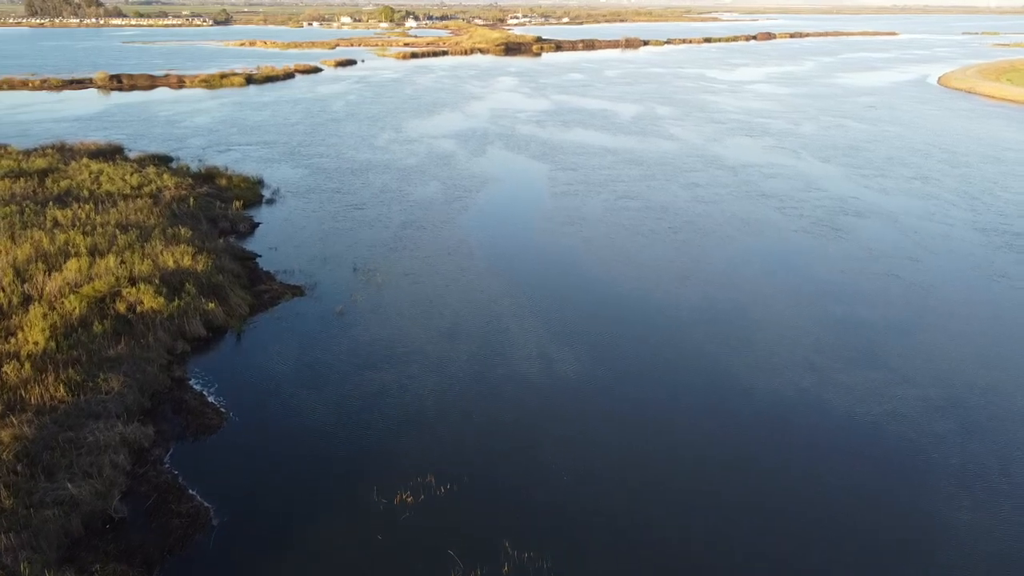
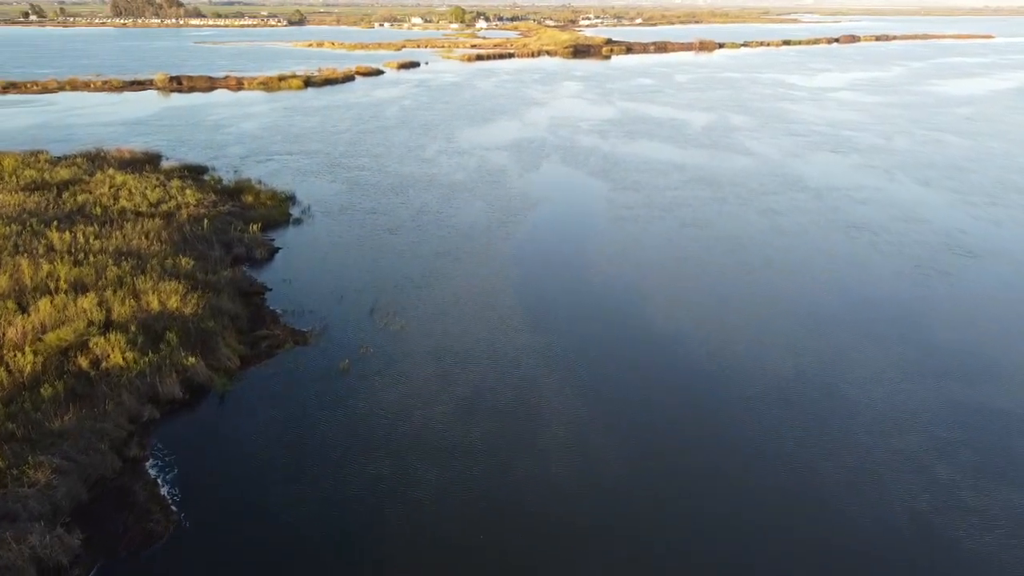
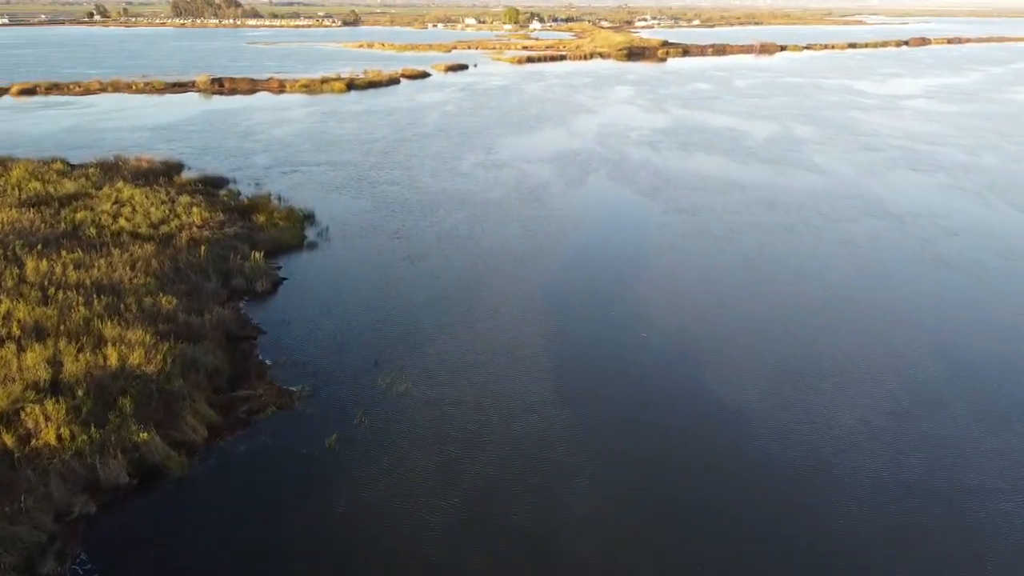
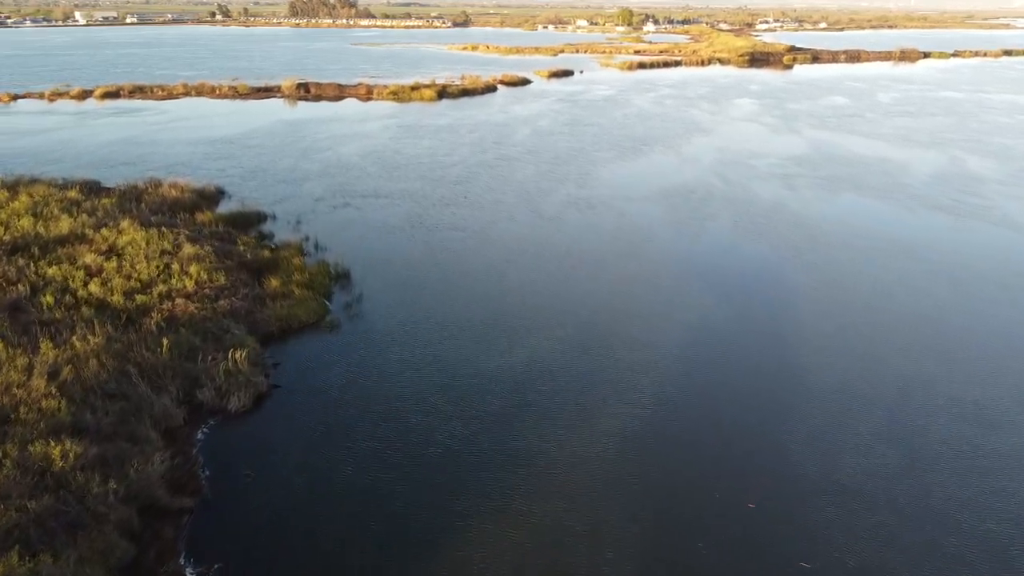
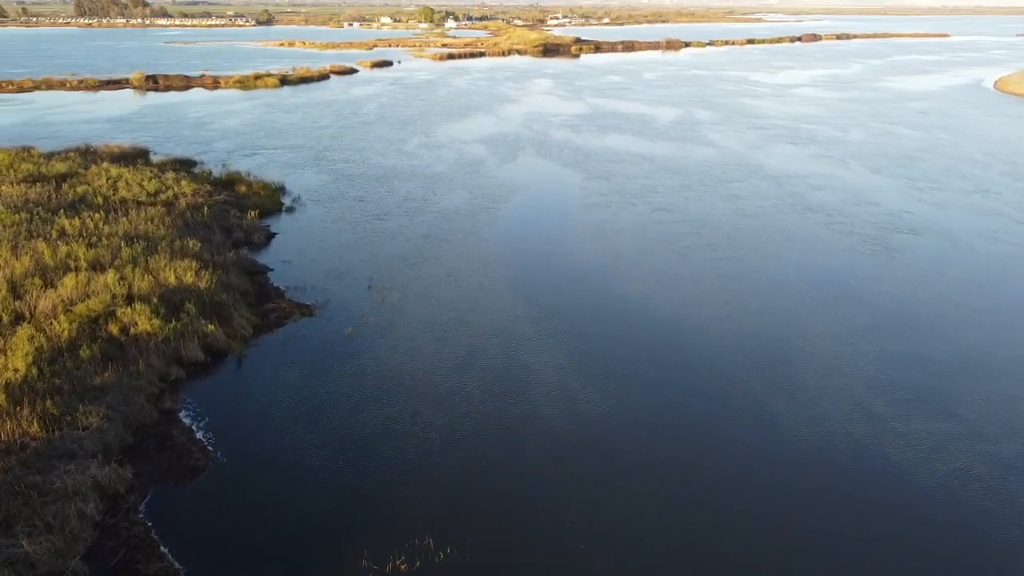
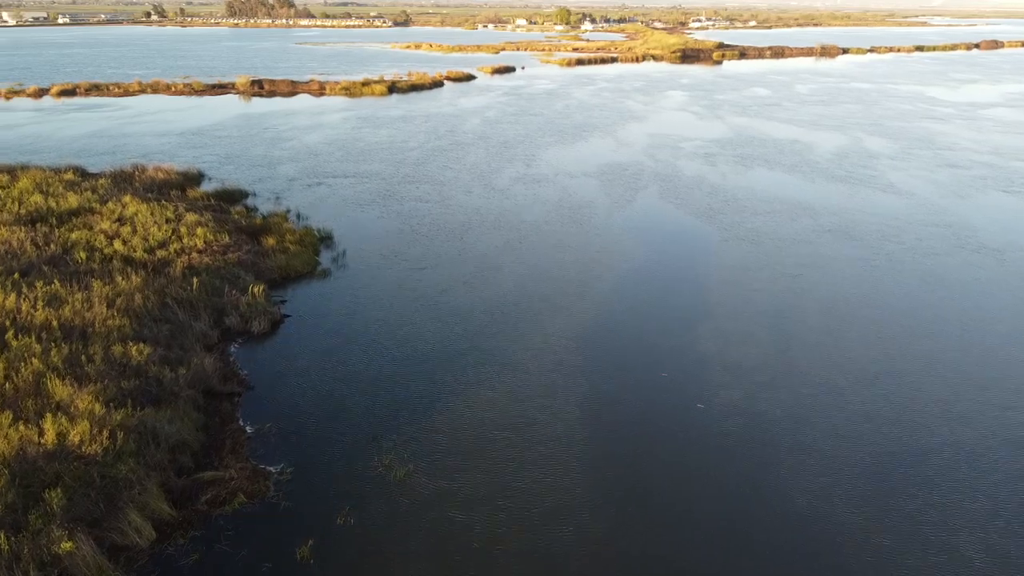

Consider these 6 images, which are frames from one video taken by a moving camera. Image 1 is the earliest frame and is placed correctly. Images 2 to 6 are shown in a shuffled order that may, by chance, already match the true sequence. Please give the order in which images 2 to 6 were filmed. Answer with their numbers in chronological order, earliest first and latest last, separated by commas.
5, 2, 3, 6, 4
